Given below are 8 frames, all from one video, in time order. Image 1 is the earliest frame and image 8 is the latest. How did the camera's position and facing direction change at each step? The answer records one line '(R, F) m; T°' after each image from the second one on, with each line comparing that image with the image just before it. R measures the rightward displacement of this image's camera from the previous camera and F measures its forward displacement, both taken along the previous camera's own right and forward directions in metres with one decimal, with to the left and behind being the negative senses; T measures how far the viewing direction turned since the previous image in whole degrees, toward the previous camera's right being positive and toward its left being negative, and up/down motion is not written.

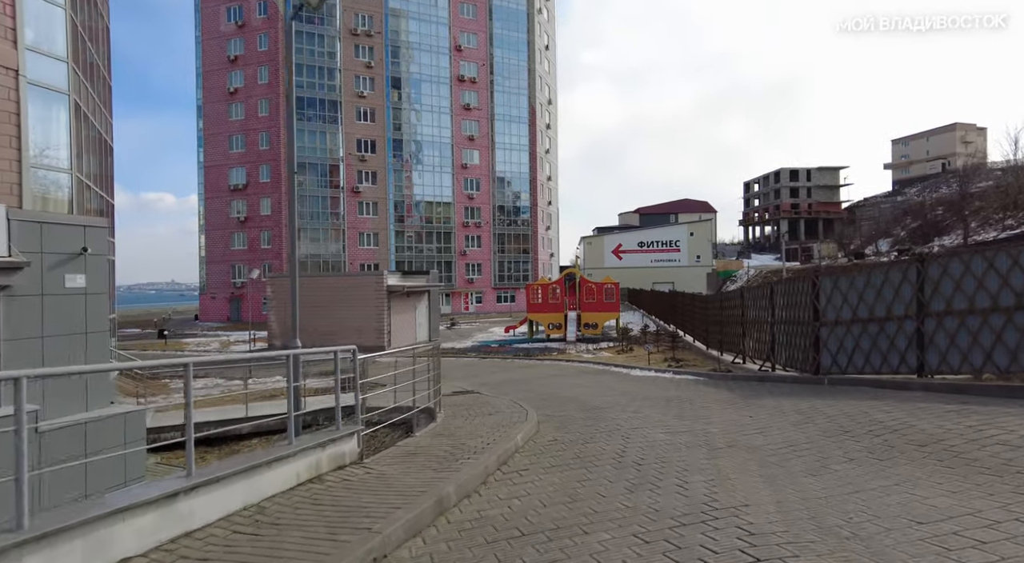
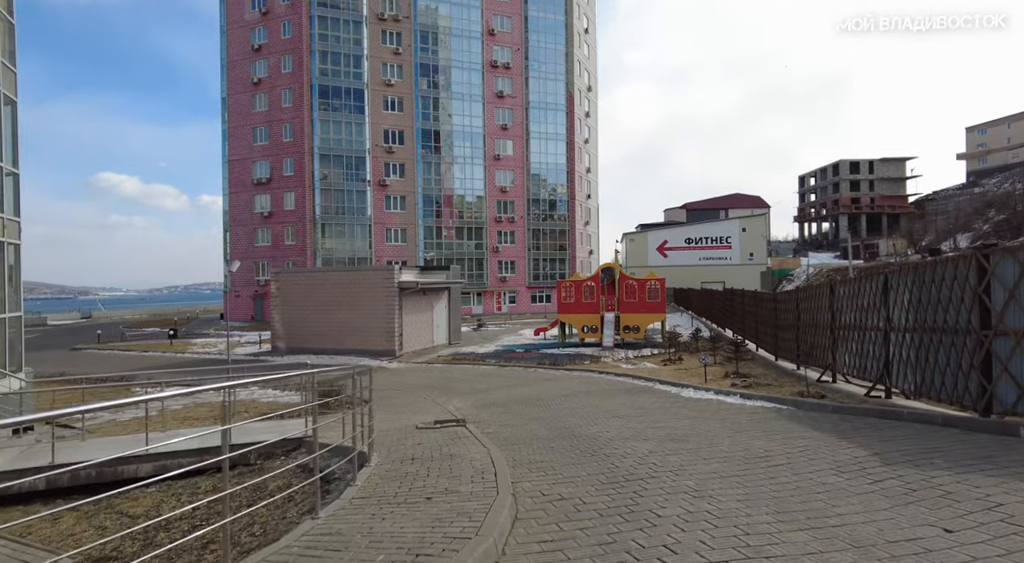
(+0.6, +3.3) m; -4°
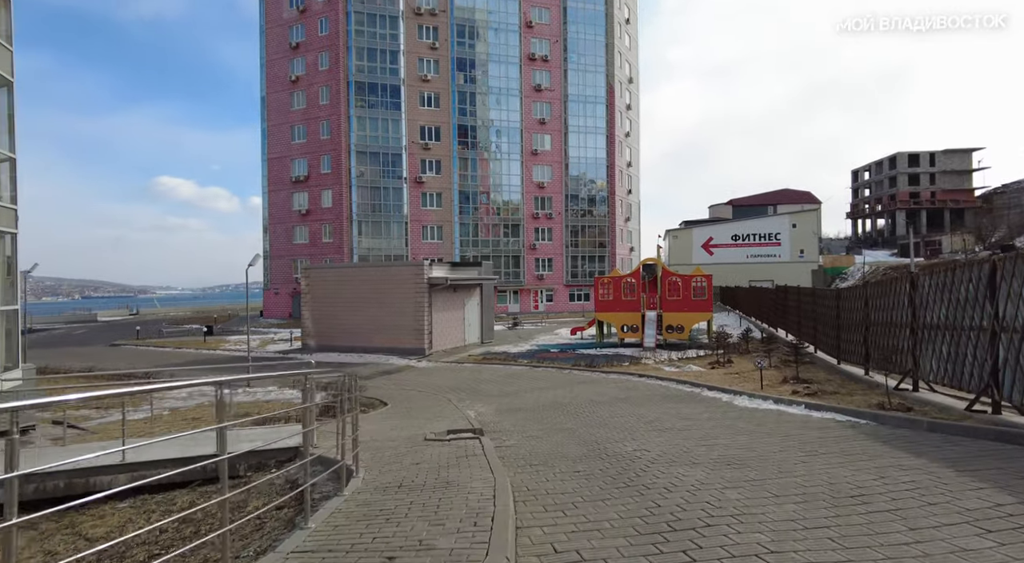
(+0.2, +1.2) m; -4°
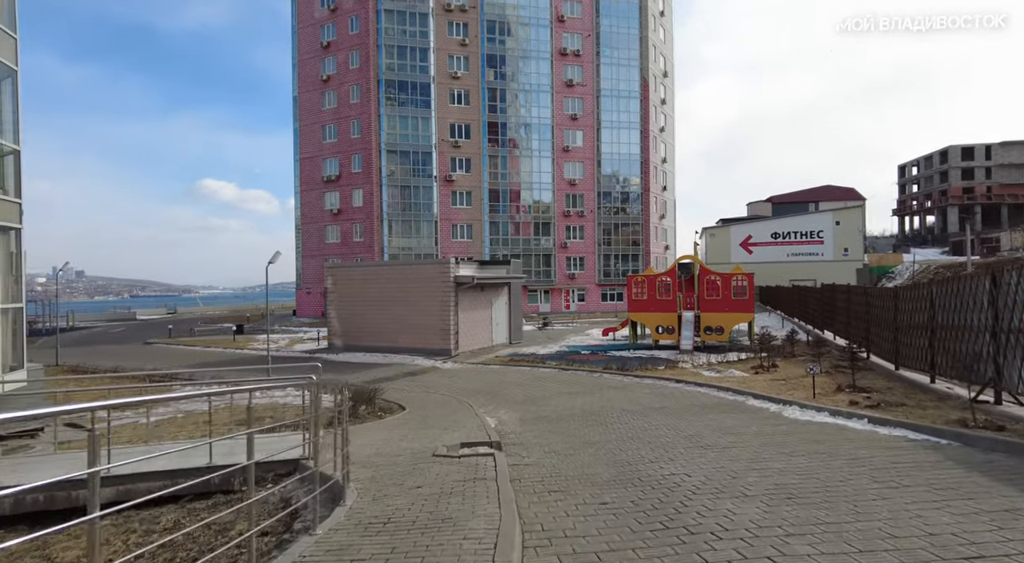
(+0.1, +0.8) m; -3°
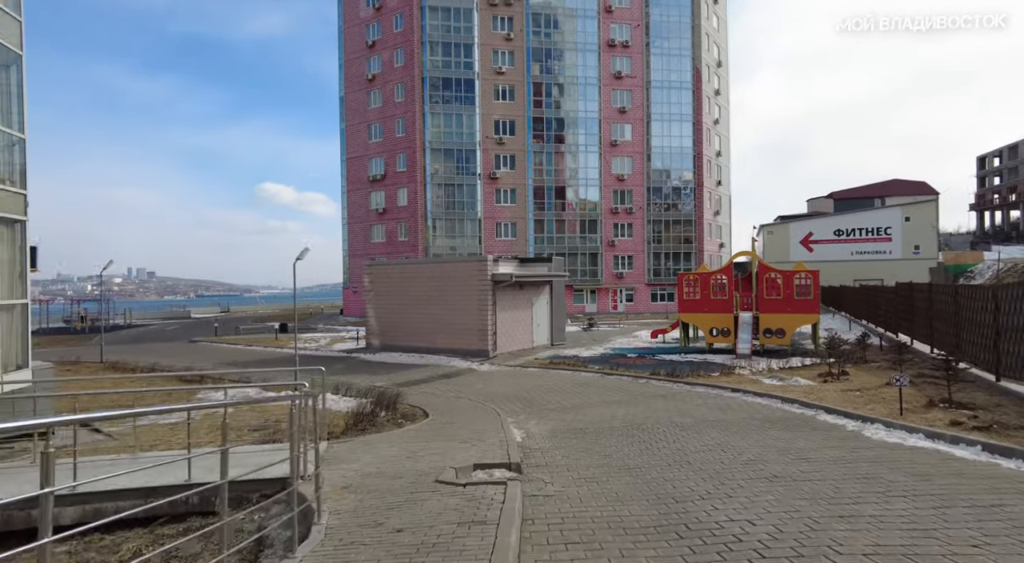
(+0.3, +1.1) m; -5°
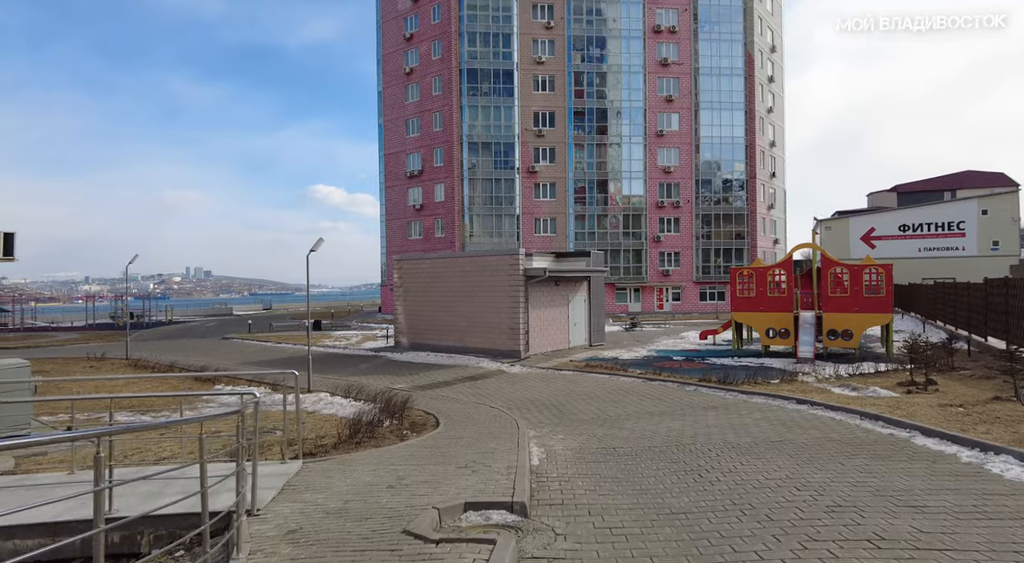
(+0.3, +1.4) m; -4°
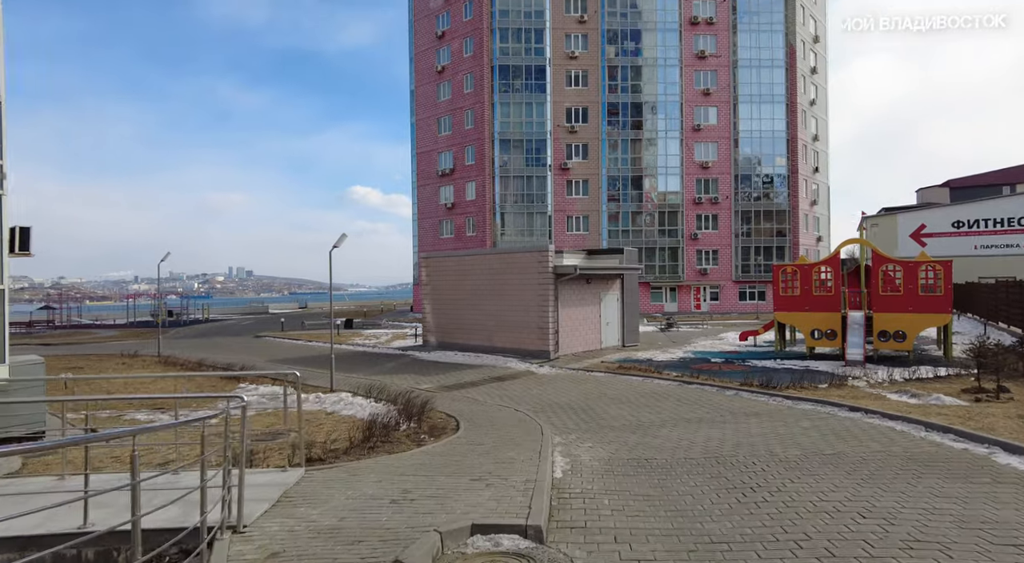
(+0.1, +0.6) m; -3°
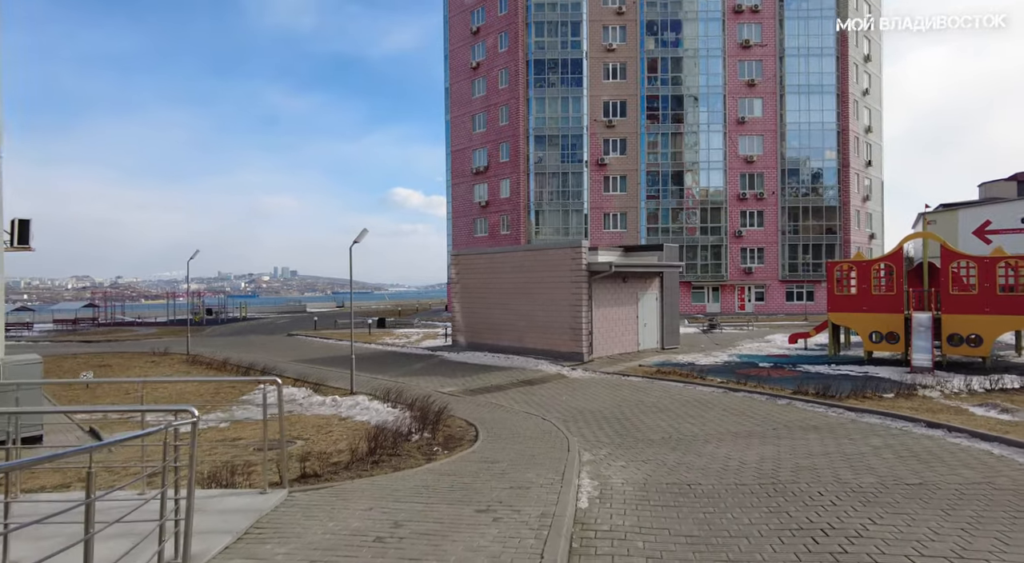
(+0.2, +0.9) m; -4°
